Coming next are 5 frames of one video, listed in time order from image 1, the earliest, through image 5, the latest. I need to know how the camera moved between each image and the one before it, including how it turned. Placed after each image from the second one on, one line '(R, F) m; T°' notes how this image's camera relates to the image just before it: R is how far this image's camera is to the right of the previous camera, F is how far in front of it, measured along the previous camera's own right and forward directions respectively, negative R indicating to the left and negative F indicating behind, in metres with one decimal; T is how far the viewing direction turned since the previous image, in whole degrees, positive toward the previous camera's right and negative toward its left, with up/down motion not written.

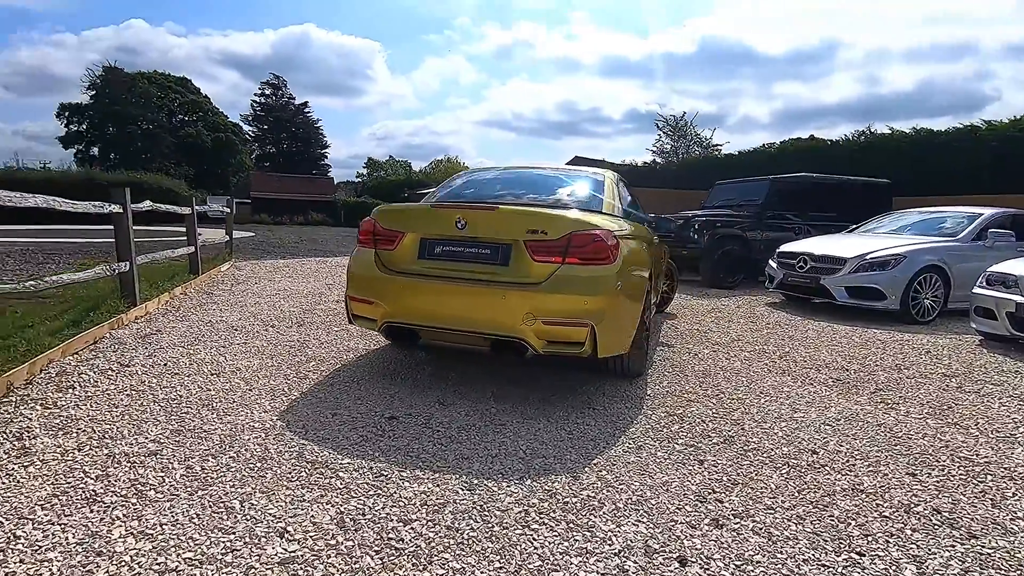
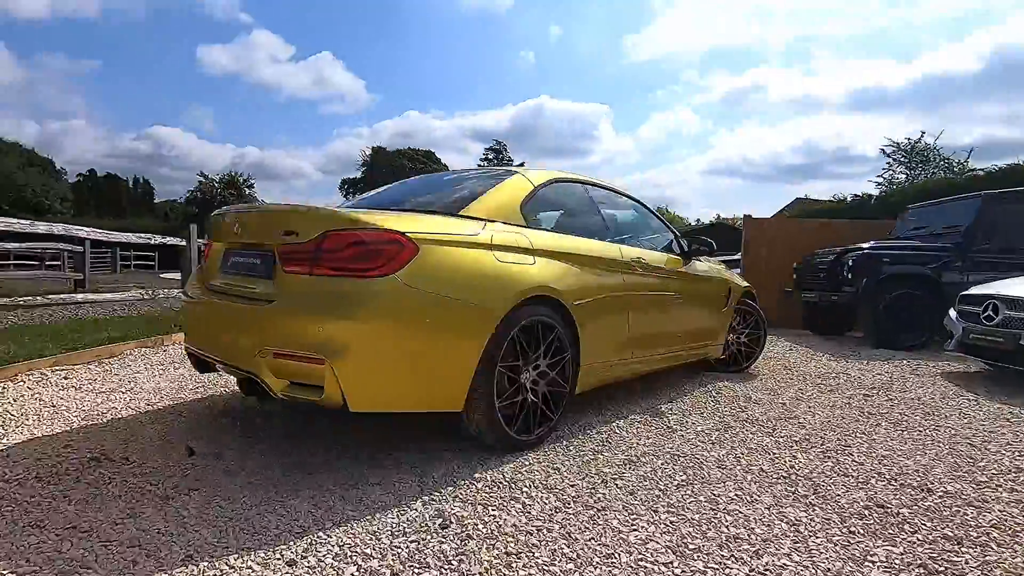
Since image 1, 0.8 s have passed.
(+1.9, +1.3) m; -23°
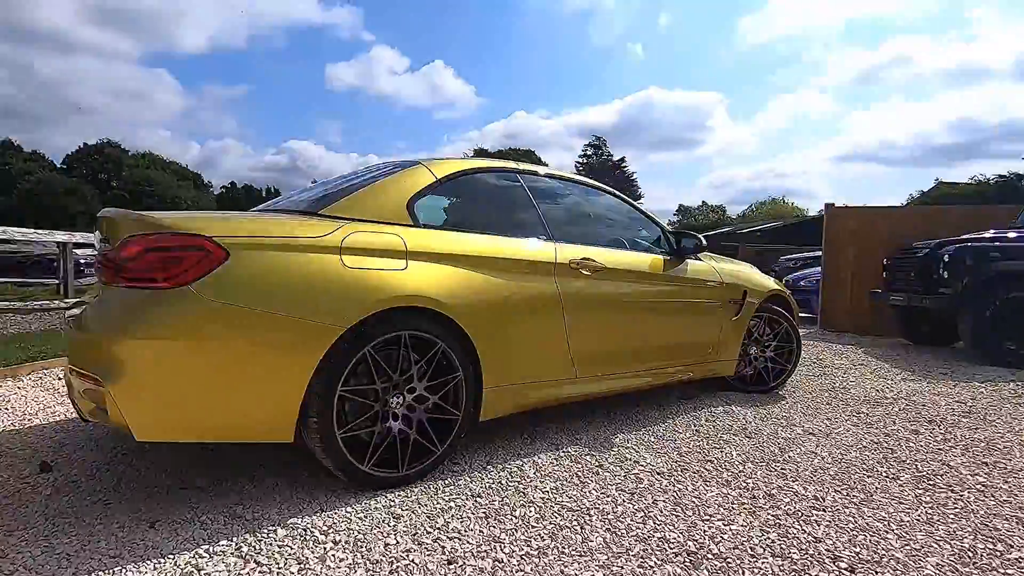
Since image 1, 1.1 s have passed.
(+1.0, +0.5) m; -11°
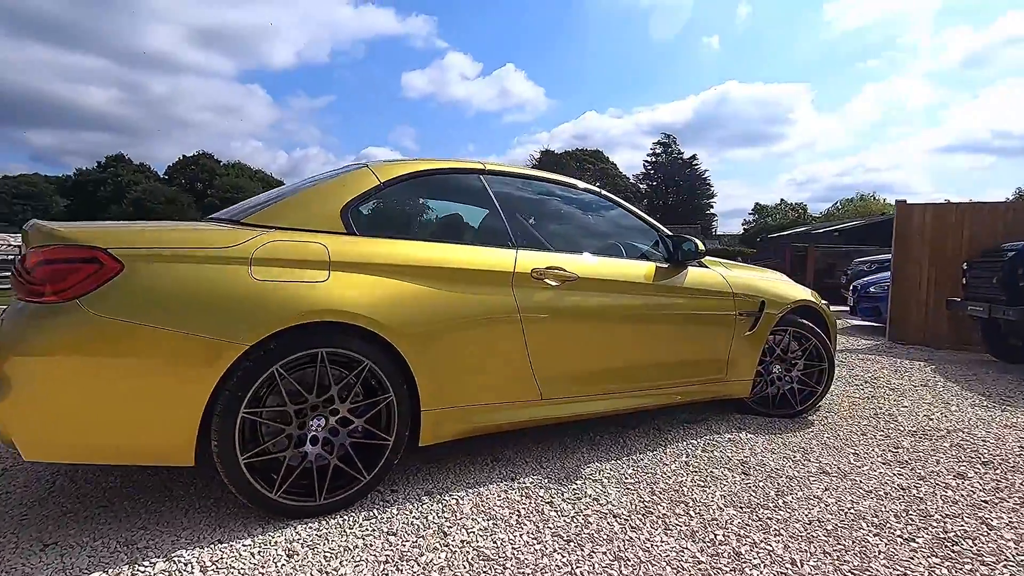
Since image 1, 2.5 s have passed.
(+0.5, +0.3) m; -7°
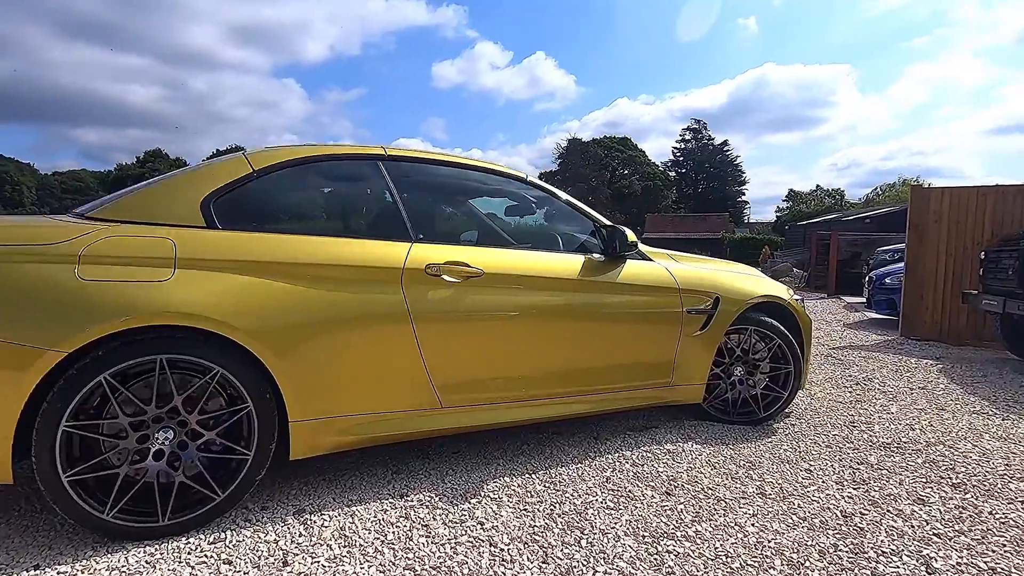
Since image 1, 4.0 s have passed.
(+0.6, +0.3) m; -3°
